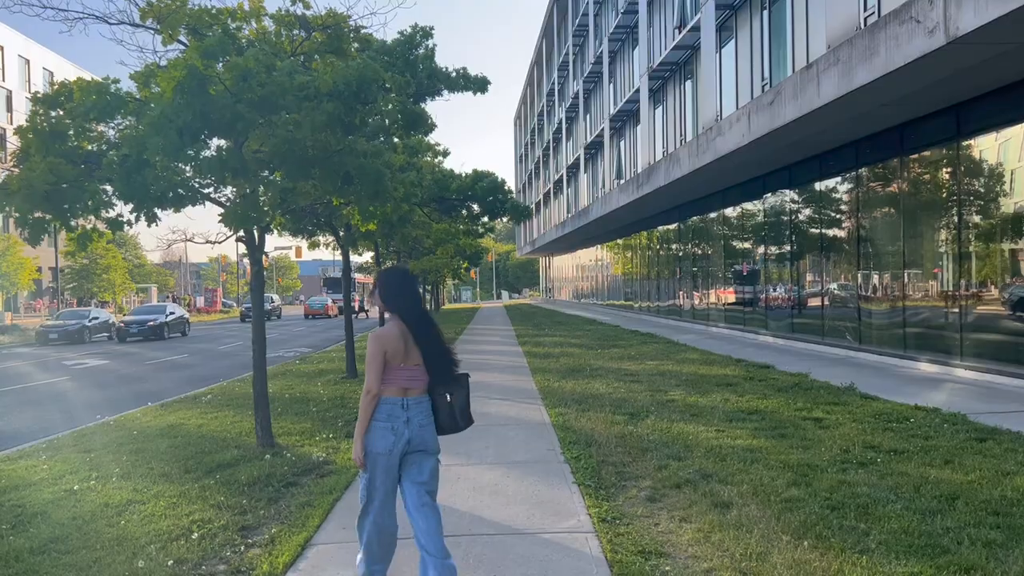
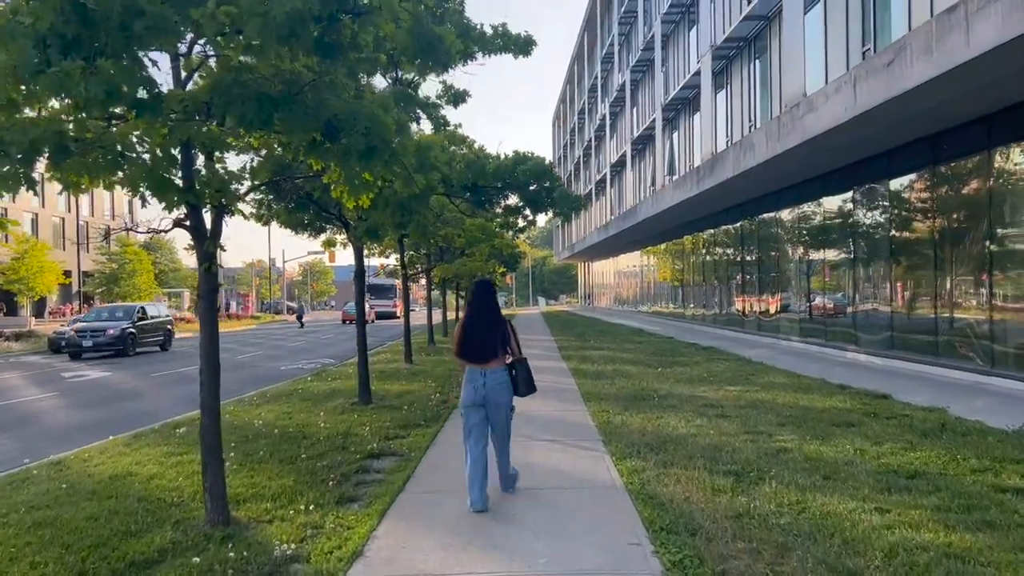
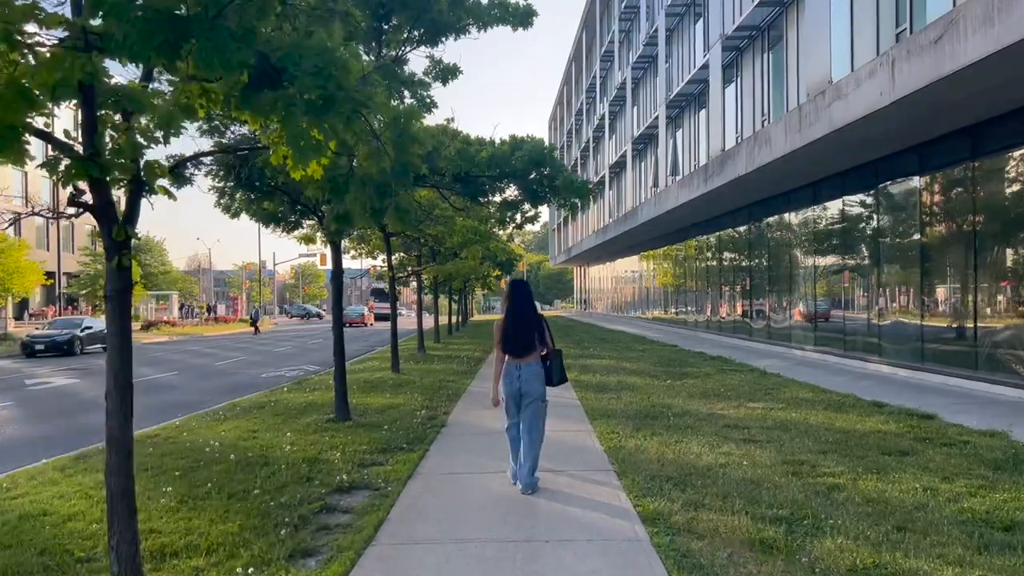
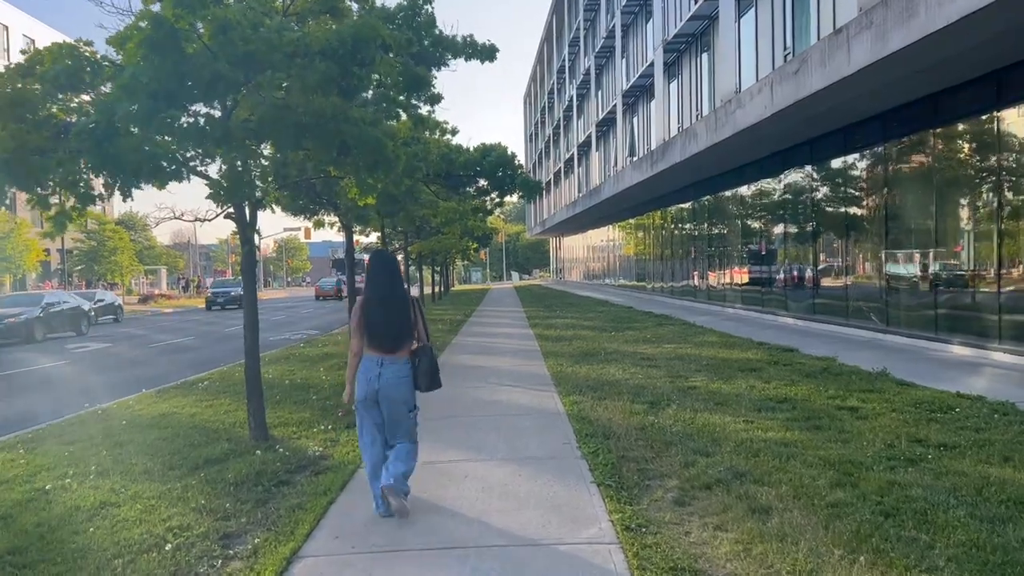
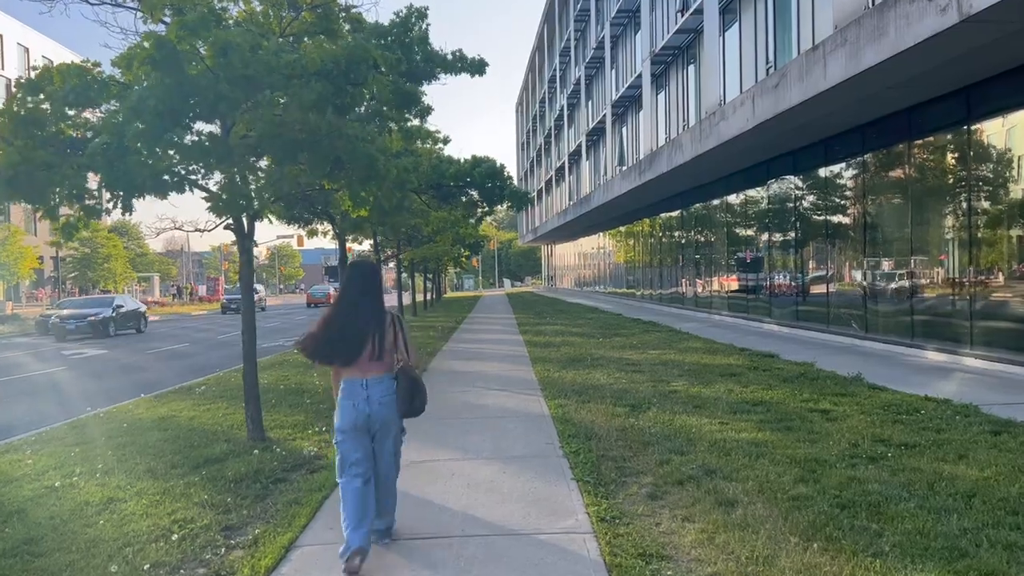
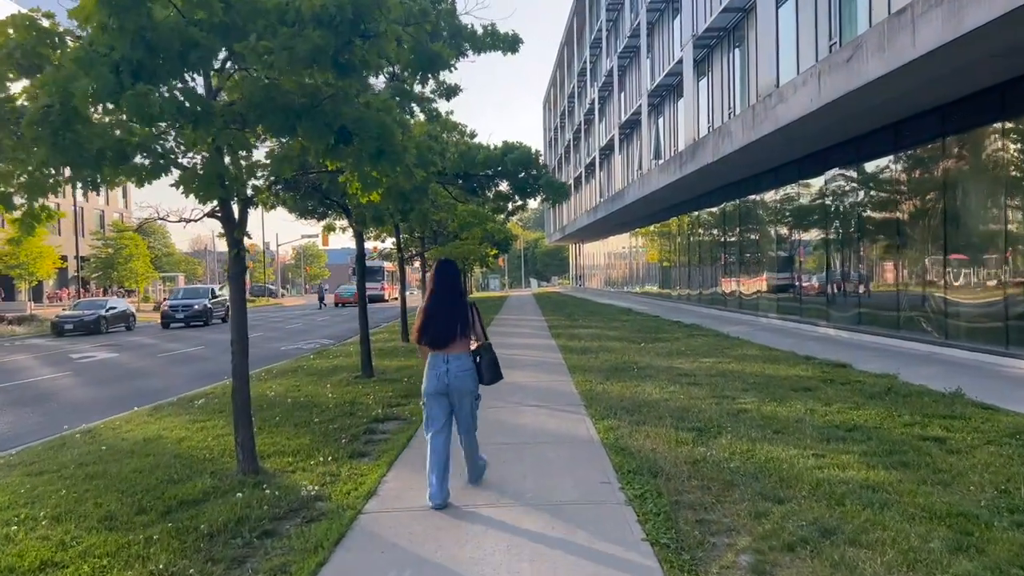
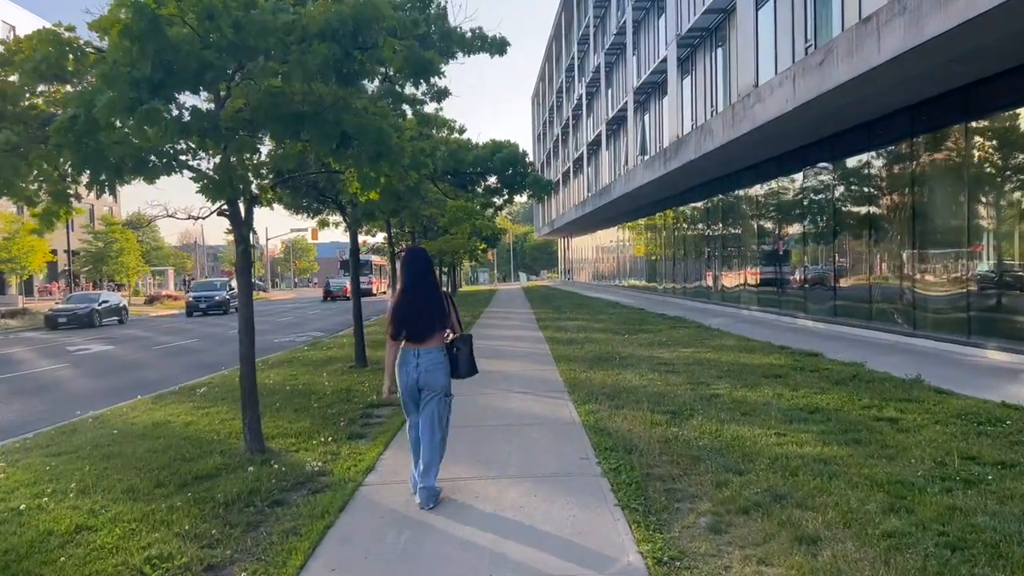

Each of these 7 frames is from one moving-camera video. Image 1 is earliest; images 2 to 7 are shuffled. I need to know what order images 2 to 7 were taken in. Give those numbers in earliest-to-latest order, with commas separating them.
5, 4, 7, 6, 2, 3
